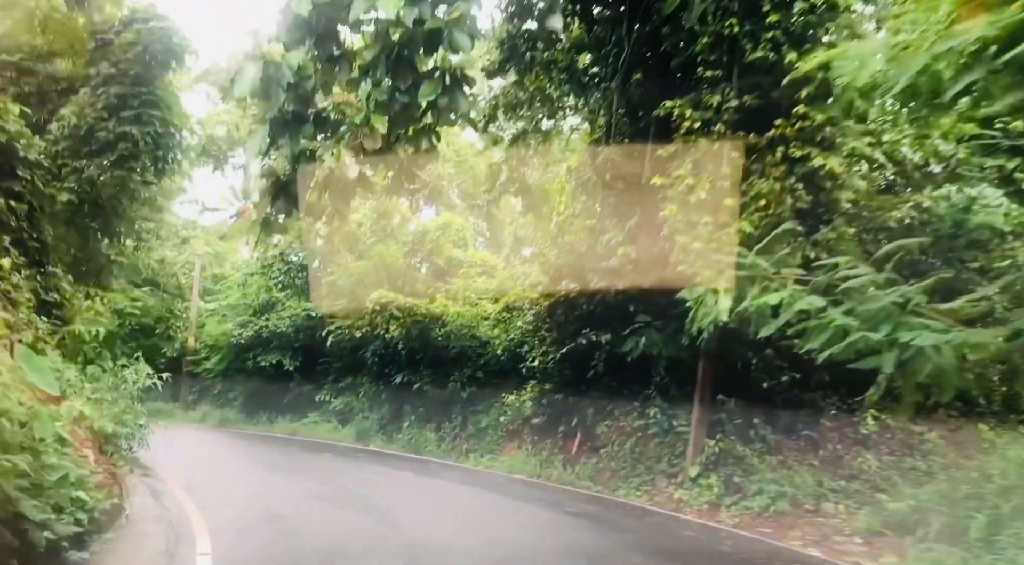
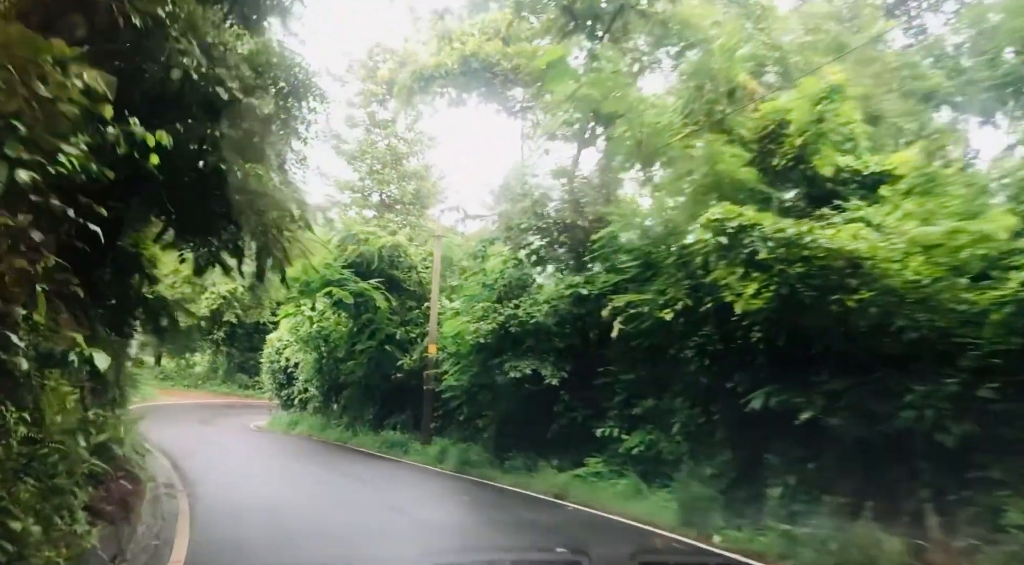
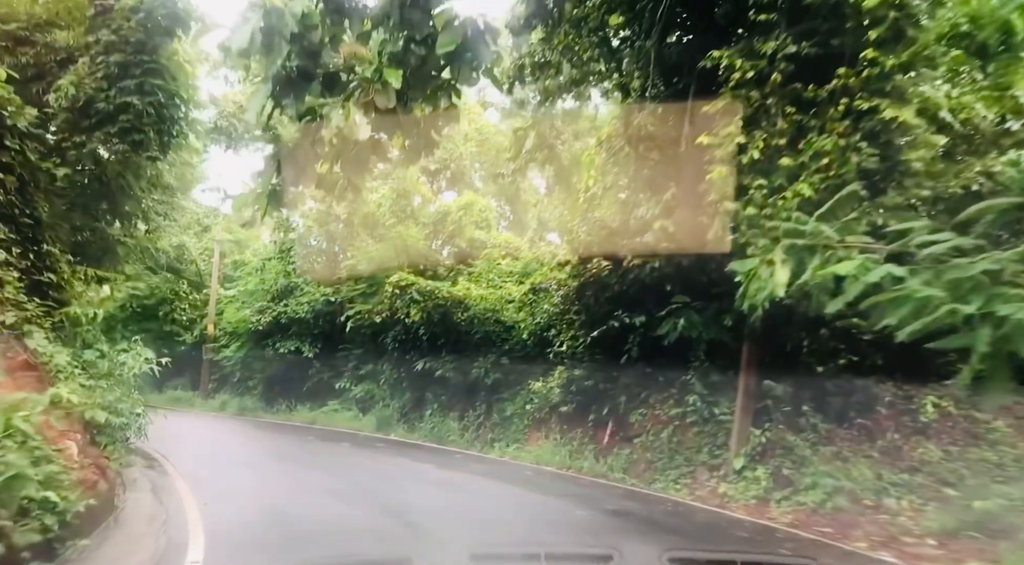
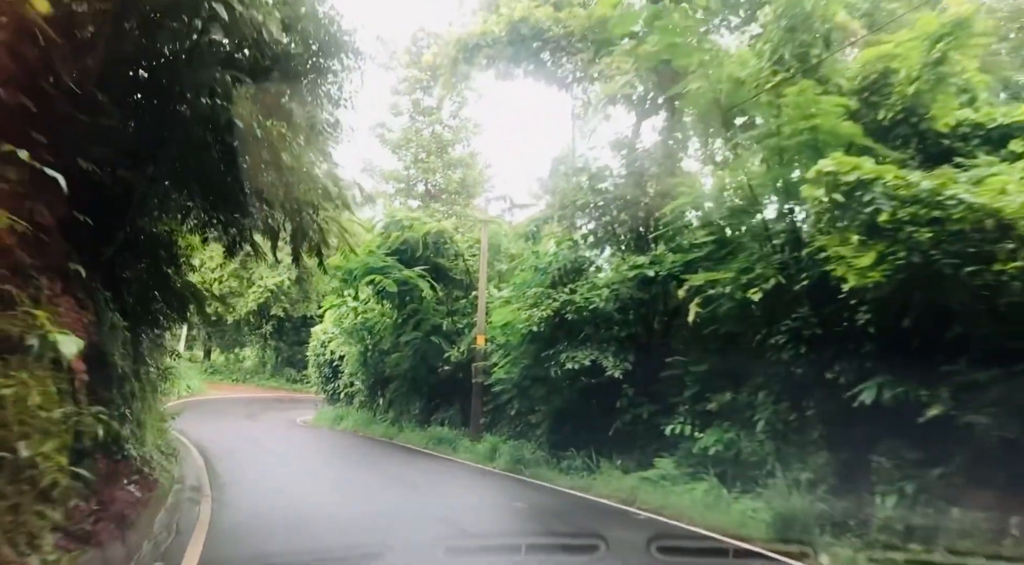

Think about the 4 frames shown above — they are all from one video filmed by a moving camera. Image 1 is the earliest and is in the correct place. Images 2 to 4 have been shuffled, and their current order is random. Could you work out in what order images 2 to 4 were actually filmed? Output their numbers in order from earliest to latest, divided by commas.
3, 2, 4
